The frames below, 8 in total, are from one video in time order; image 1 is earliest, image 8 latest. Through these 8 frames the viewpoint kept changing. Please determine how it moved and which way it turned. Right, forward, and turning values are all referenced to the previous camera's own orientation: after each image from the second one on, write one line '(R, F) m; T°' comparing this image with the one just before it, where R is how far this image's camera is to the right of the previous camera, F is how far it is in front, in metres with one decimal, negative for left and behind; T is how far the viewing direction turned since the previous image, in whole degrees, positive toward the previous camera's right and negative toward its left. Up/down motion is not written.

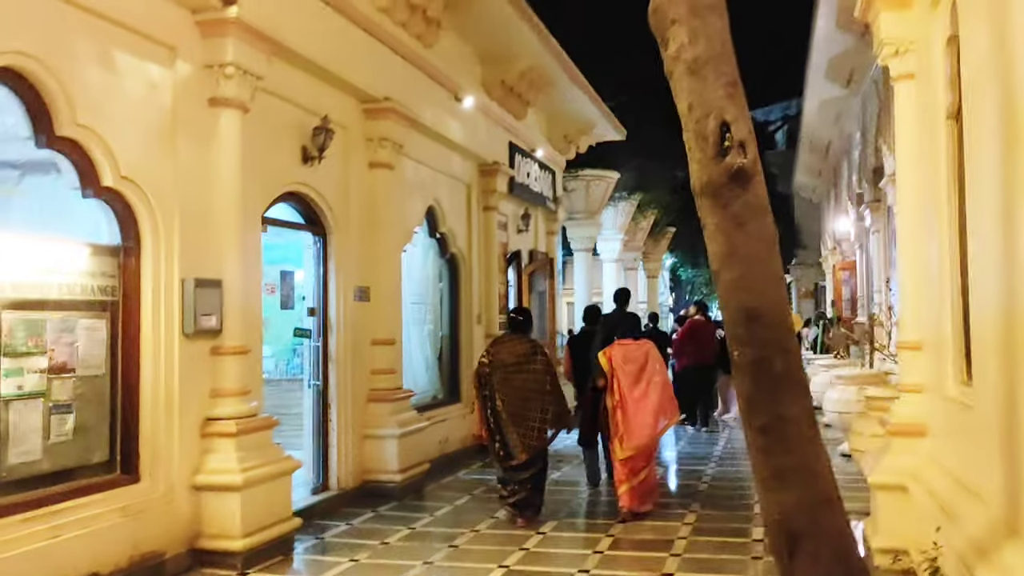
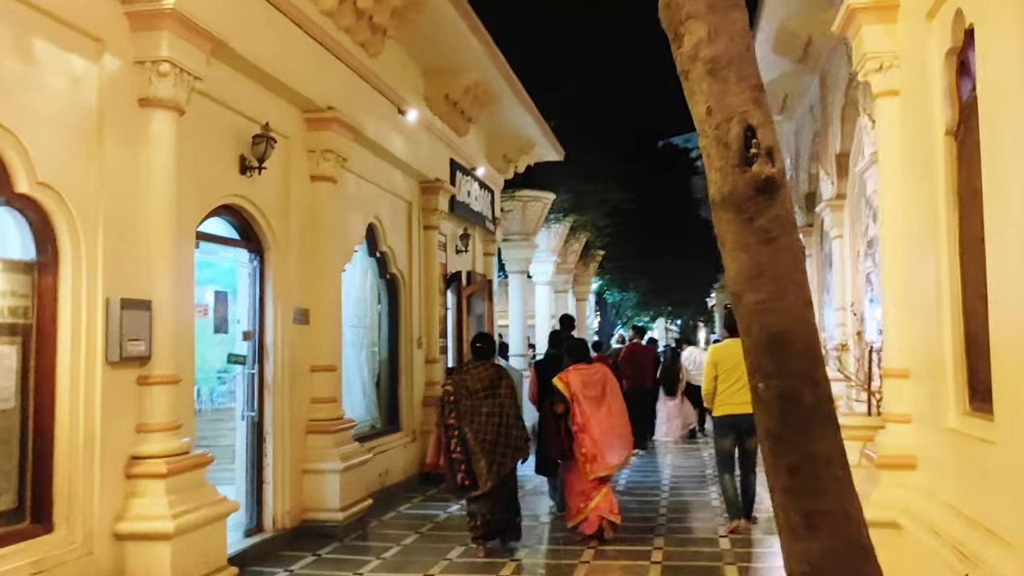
(-0.3, +0.4) m; +5°
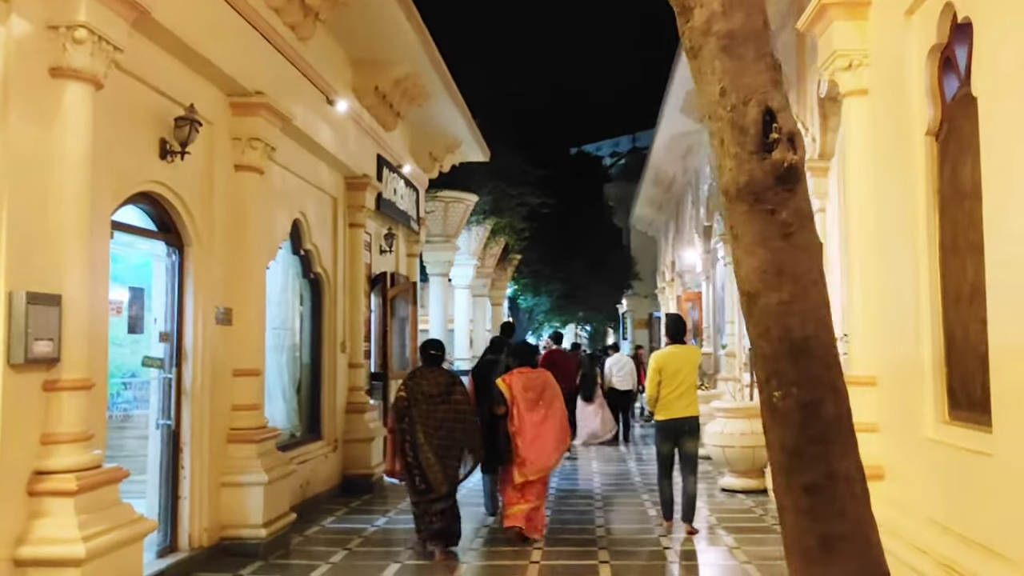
(-0.3, +0.4) m; +6°
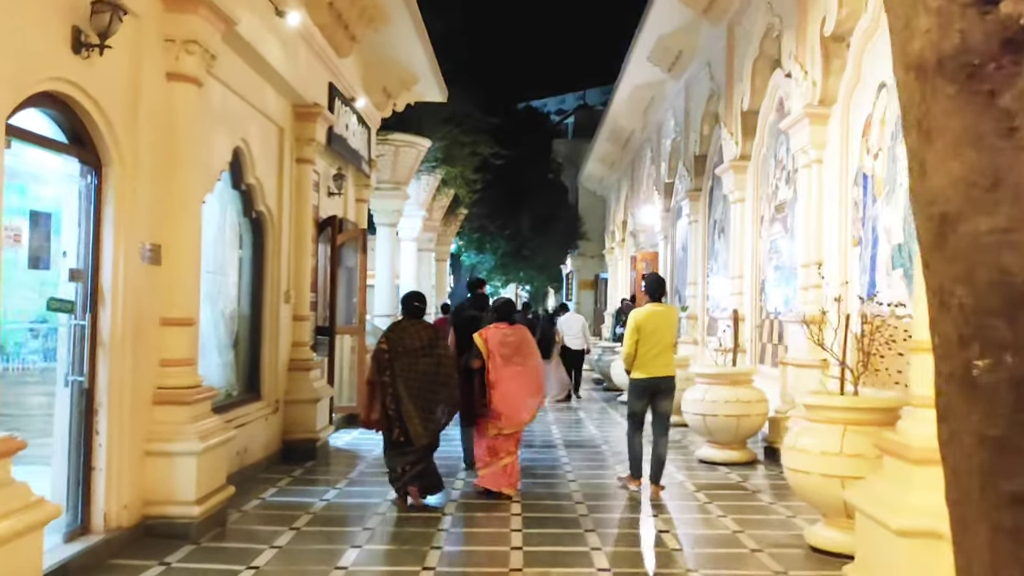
(-0.3, +0.9) m; +4°
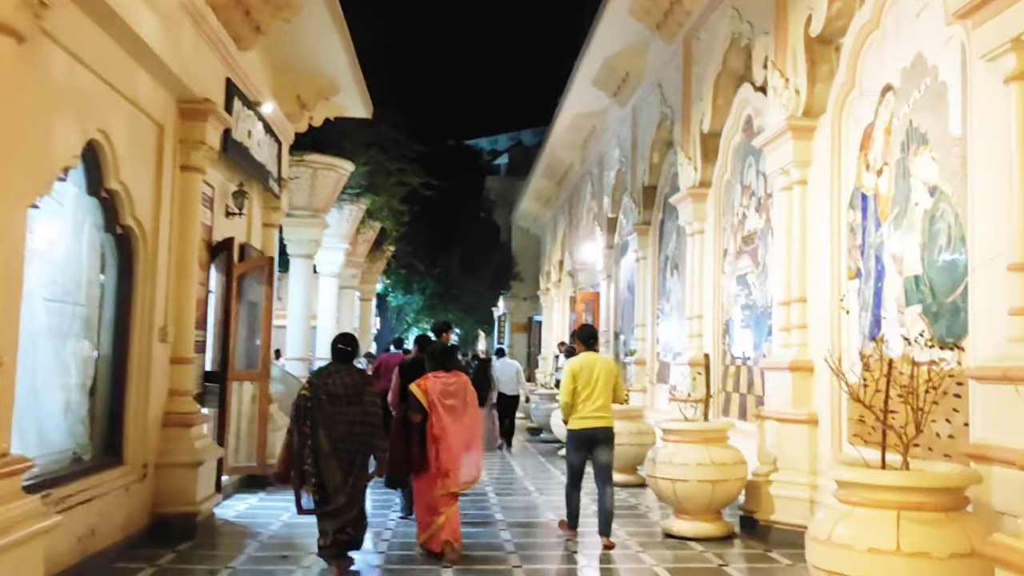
(0.0, +1.4) m; +5°
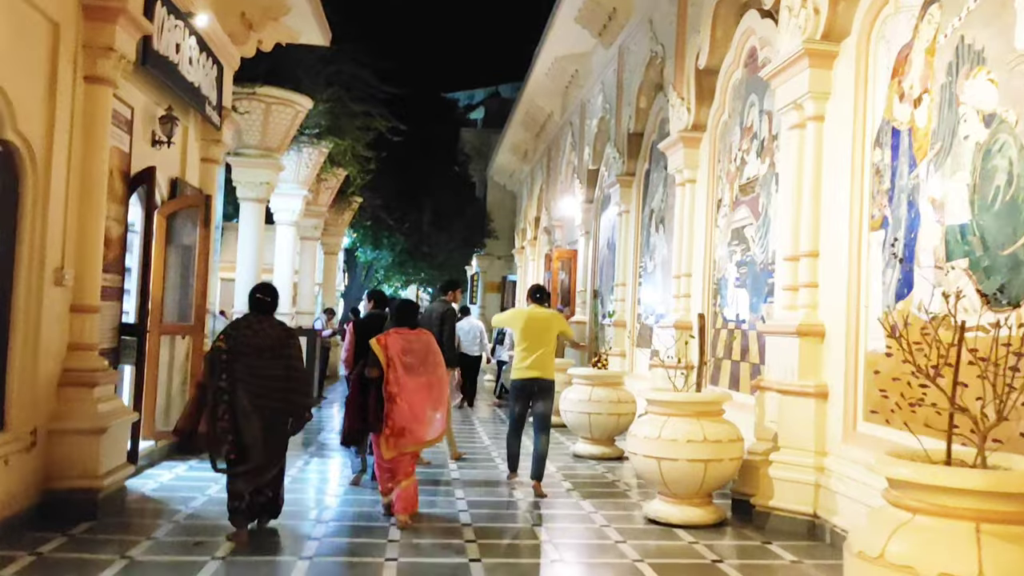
(+0.1, +1.0) m; +2°
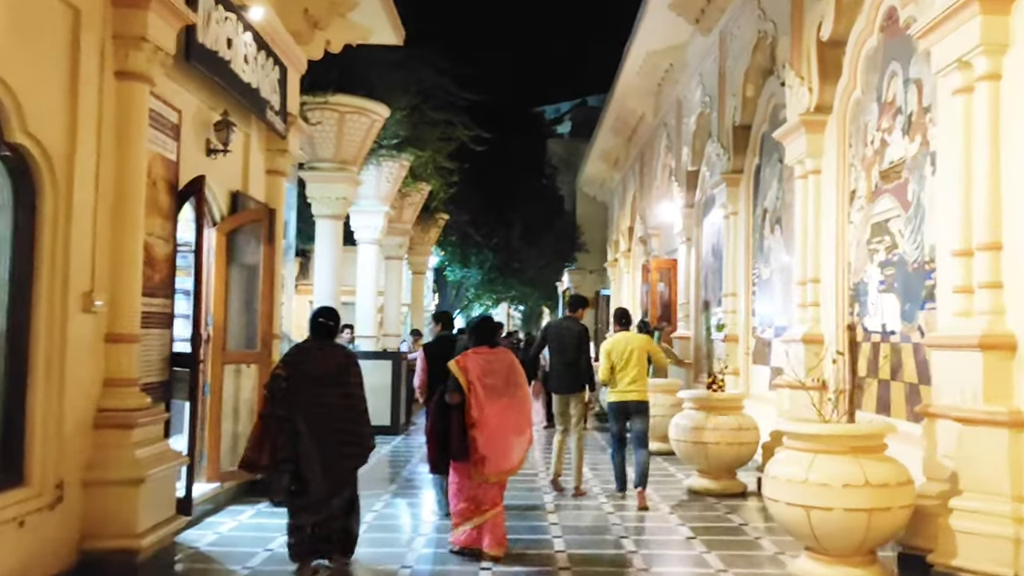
(-0.1, +1.0) m; -6°
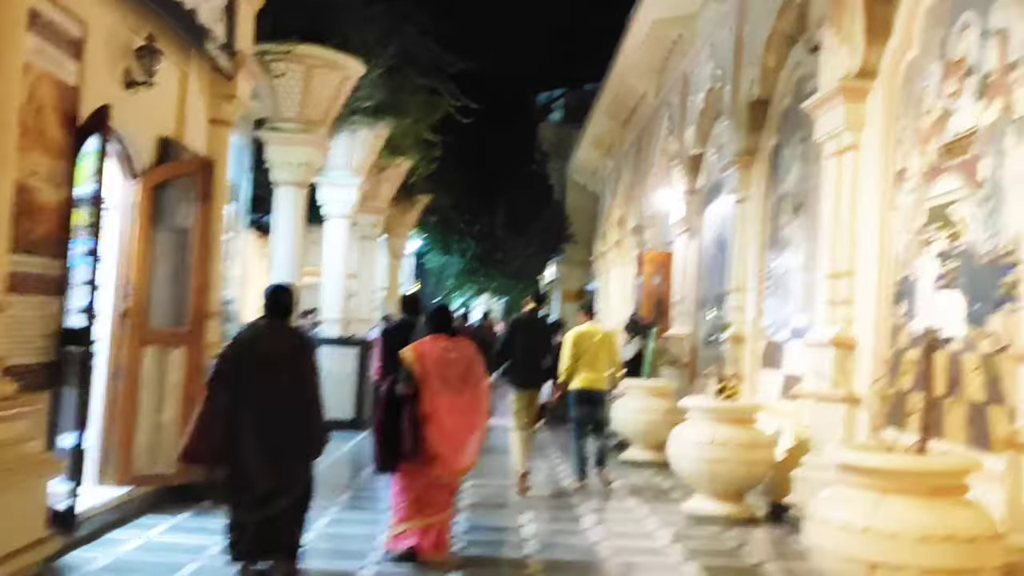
(0.0, +1.2) m; +1°
